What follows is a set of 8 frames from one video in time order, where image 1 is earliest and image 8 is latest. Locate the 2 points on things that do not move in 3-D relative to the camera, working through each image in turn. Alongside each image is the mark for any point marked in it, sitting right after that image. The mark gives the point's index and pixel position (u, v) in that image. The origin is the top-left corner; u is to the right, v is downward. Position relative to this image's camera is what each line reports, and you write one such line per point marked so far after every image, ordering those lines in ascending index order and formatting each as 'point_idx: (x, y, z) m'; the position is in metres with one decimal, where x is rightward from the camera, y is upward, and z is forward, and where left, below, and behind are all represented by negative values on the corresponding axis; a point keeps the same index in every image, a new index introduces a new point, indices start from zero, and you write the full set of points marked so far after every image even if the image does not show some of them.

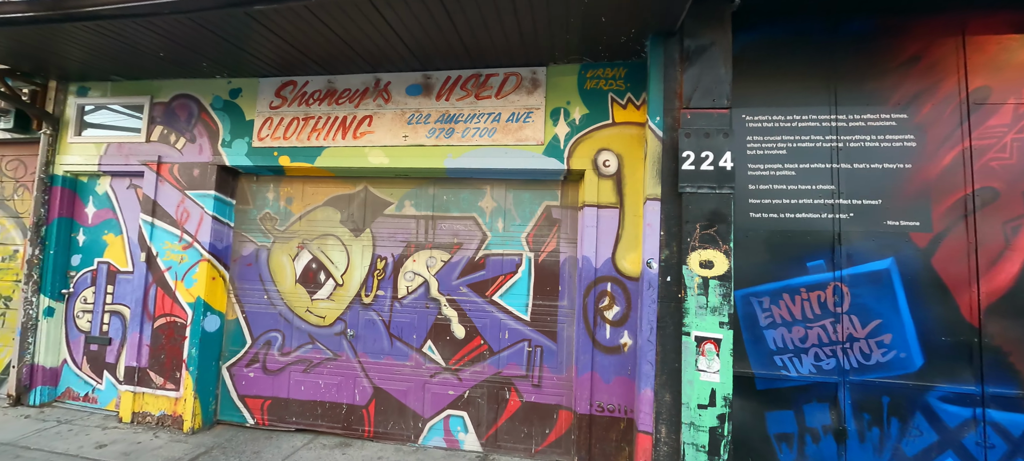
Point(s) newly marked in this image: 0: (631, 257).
0: (+0.9, -0.2, +2.9) m
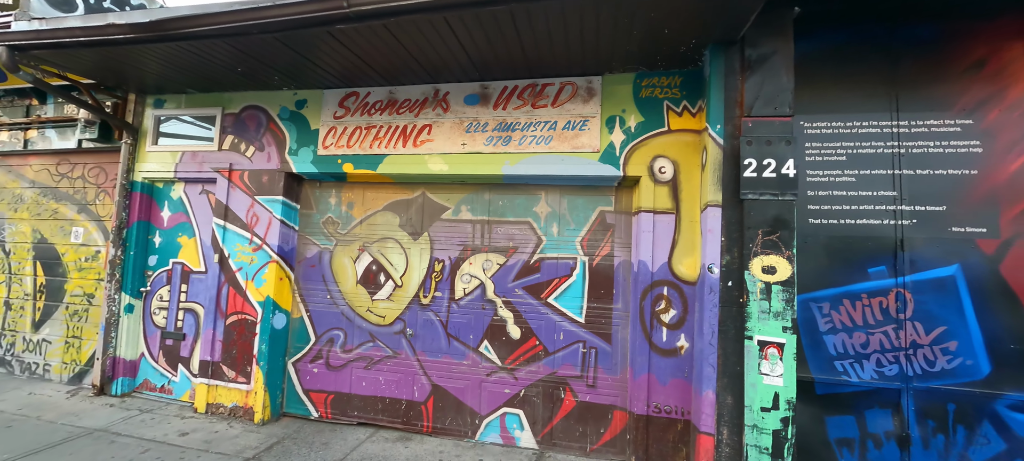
0: (+1.4, -0.2, +2.9) m
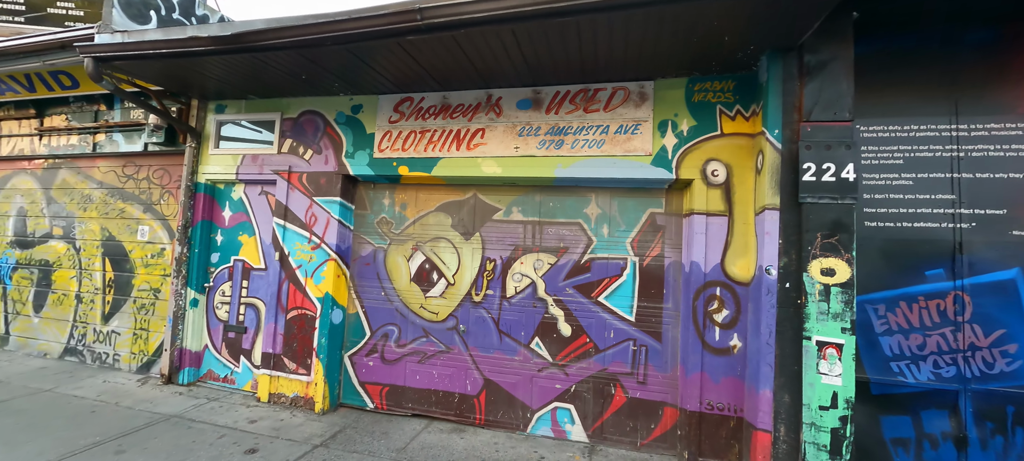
0: (+1.8, -0.3, +3.0) m
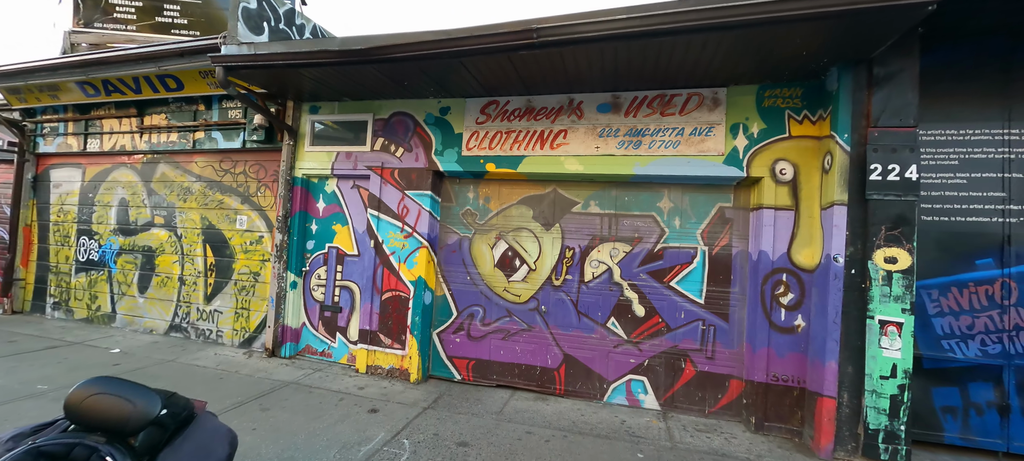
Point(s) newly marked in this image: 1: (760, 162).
0: (+2.6, -0.2, +3.4) m
1: (+2.3, +0.6, +3.5) m
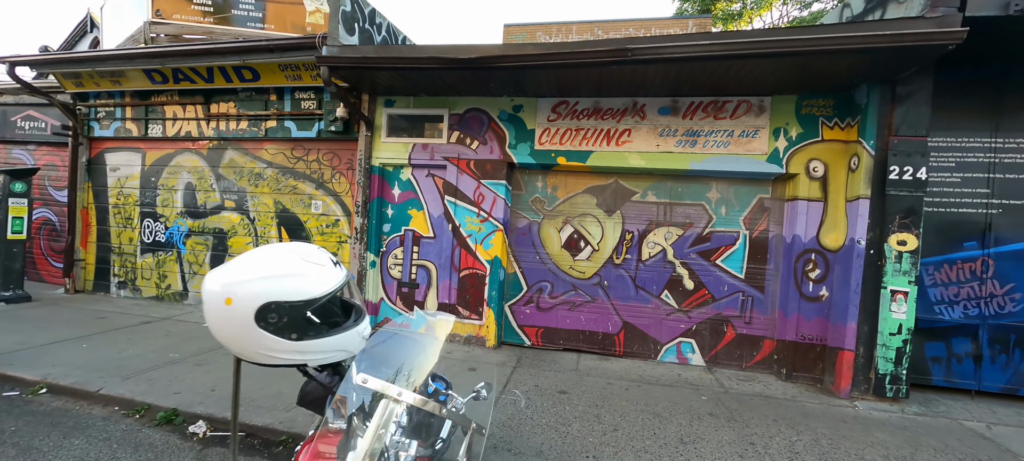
0: (+3.5, -0.1, +4.1) m
1: (+3.2, +0.8, +4.2) m
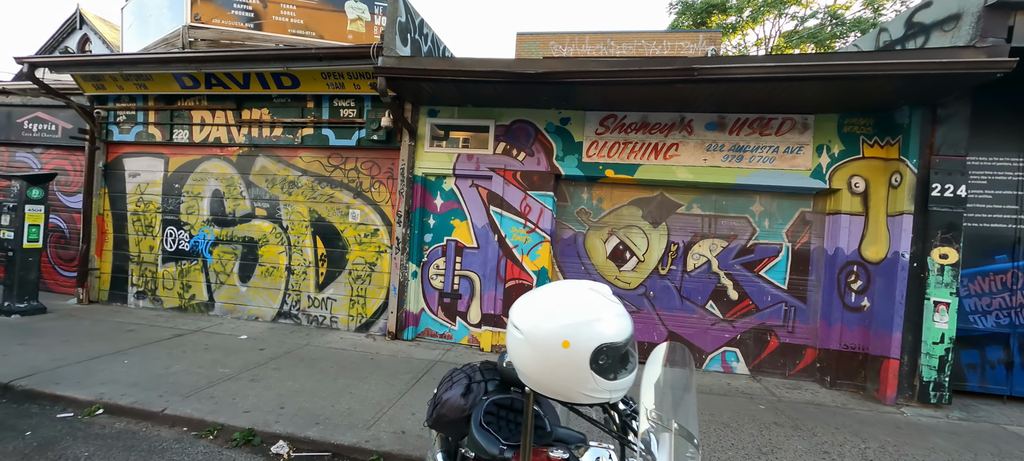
0: (+4.2, -0.2, +4.3) m
1: (+3.8, +0.6, +4.4) m
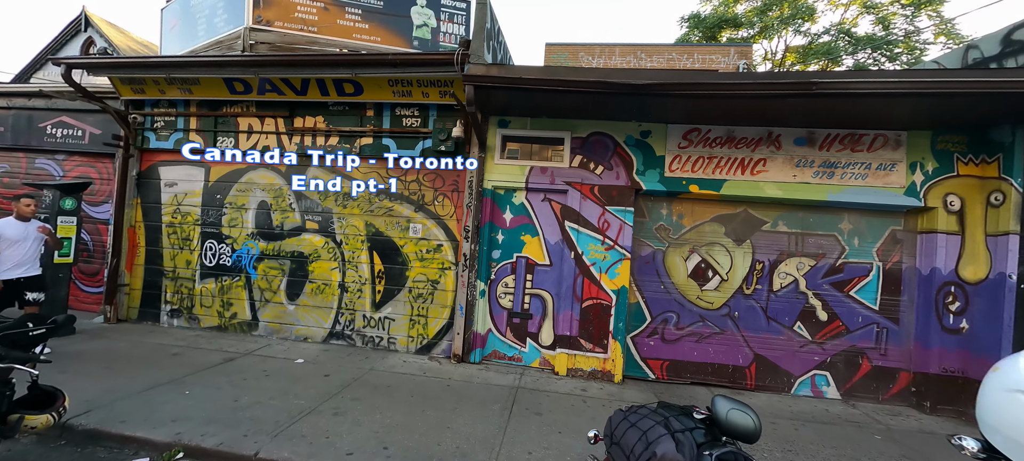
0: (+5.2, -0.4, +4.2) m
1: (+4.8, +0.4, +4.3) m
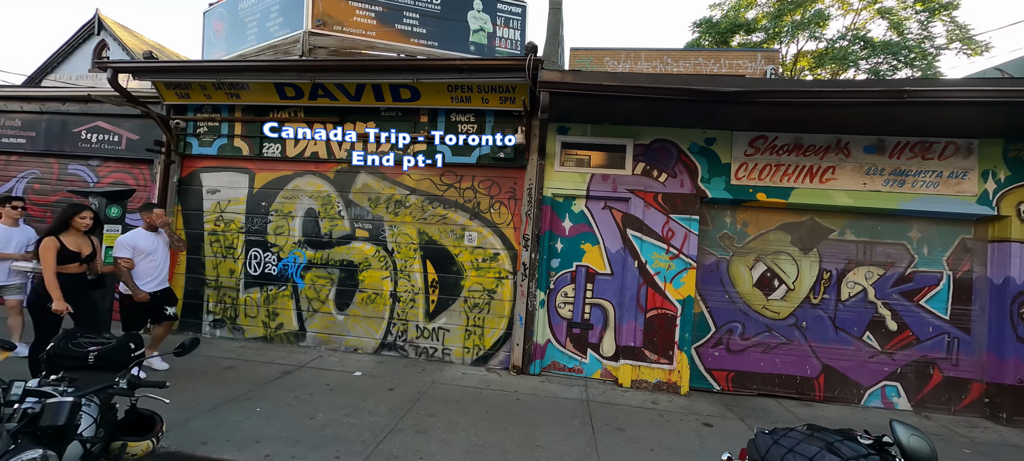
0: (+5.9, -0.5, +4.1) m
1: (+5.6, +0.3, +4.2) m
